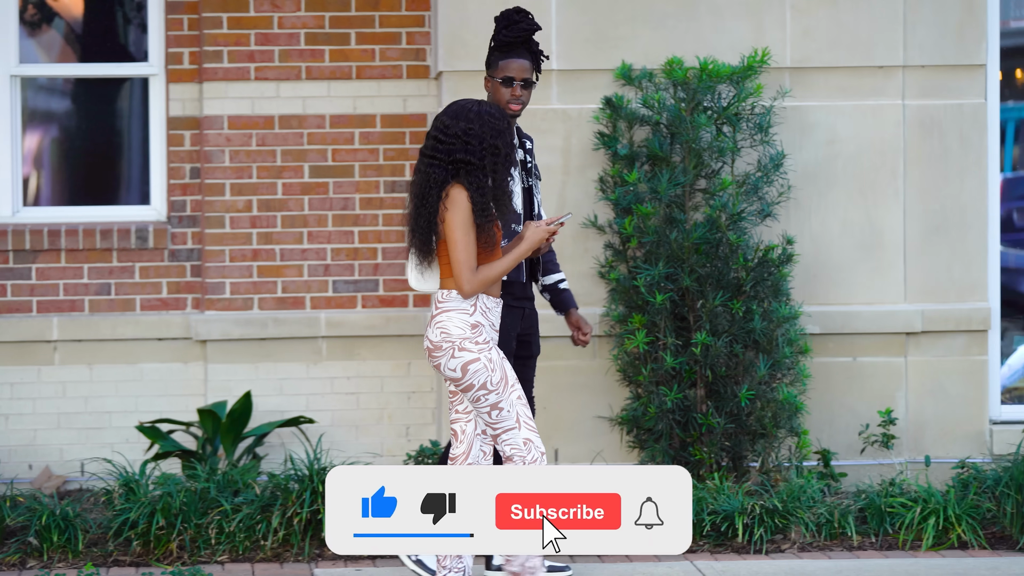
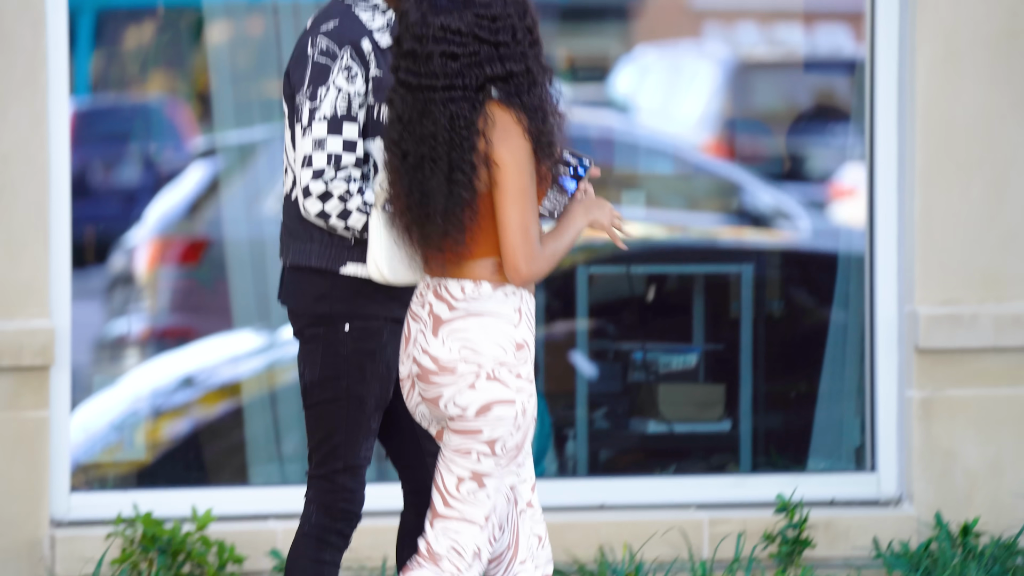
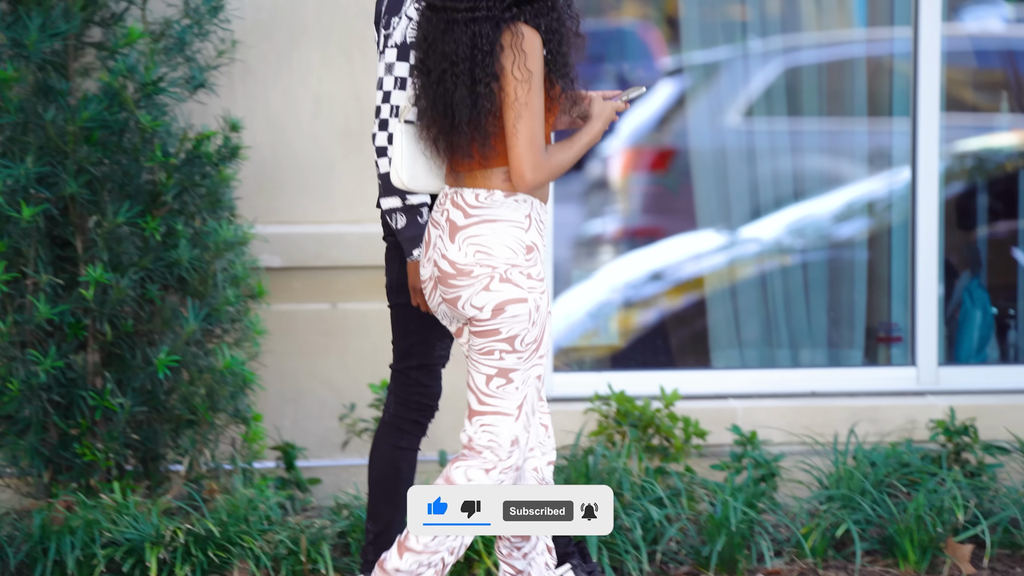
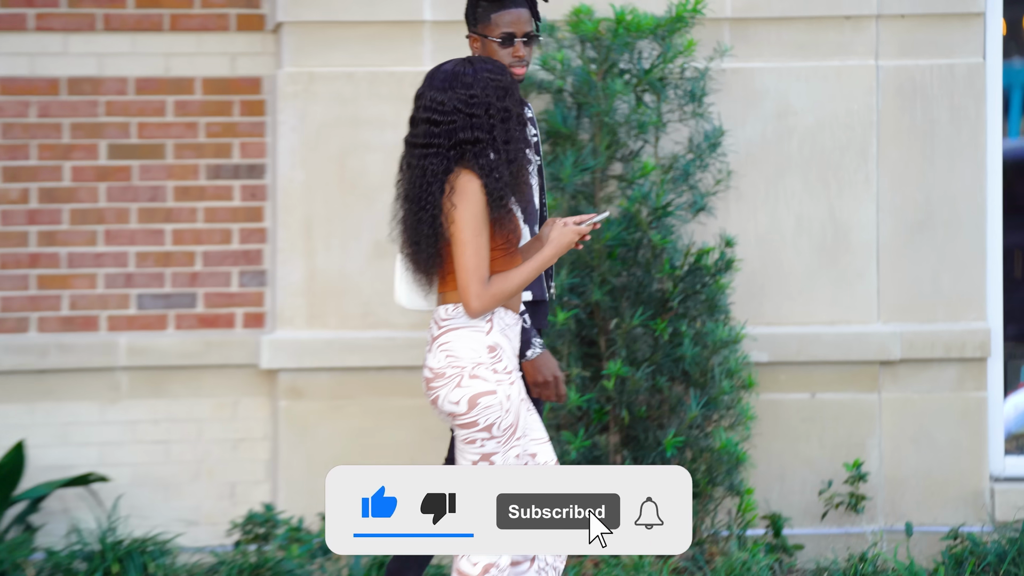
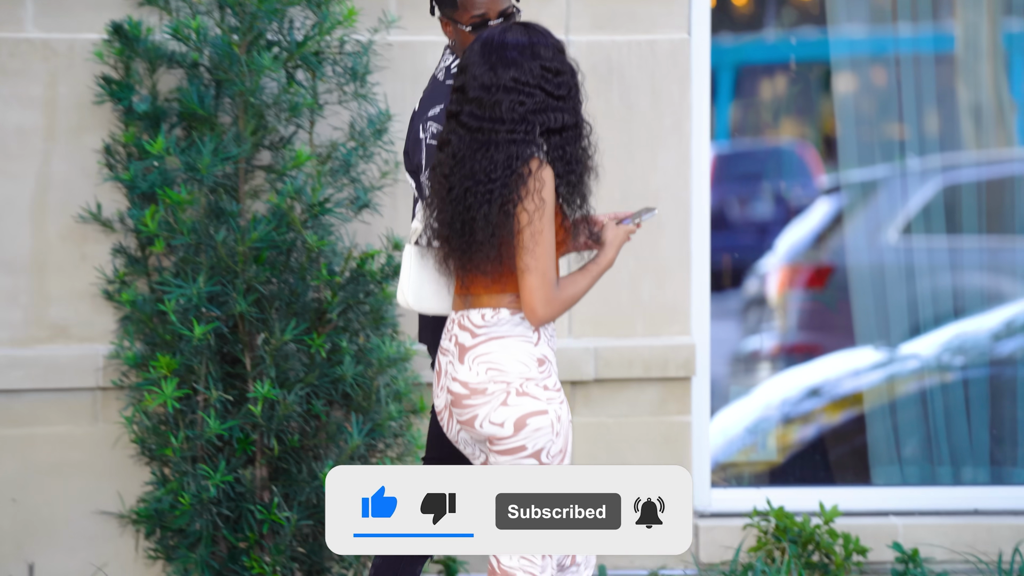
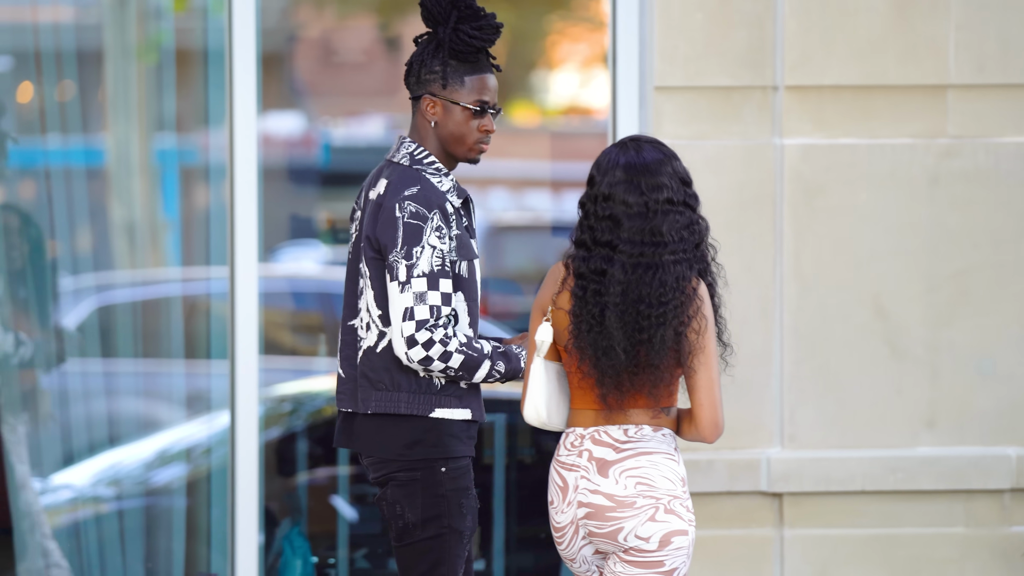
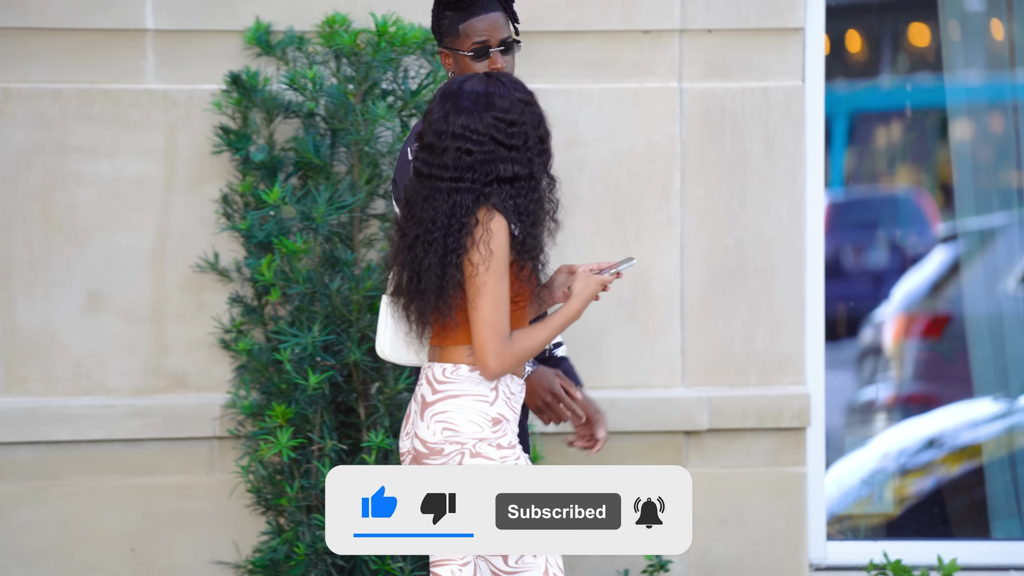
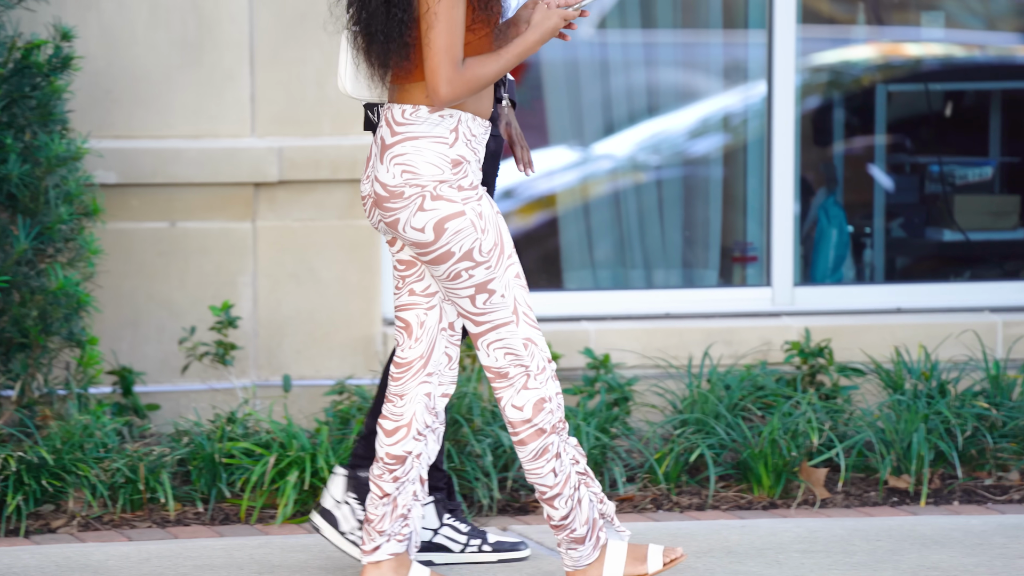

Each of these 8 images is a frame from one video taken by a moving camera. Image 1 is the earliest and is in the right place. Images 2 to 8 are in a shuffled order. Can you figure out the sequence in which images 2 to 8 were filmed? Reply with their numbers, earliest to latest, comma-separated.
4, 7, 5, 3, 8, 2, 6
